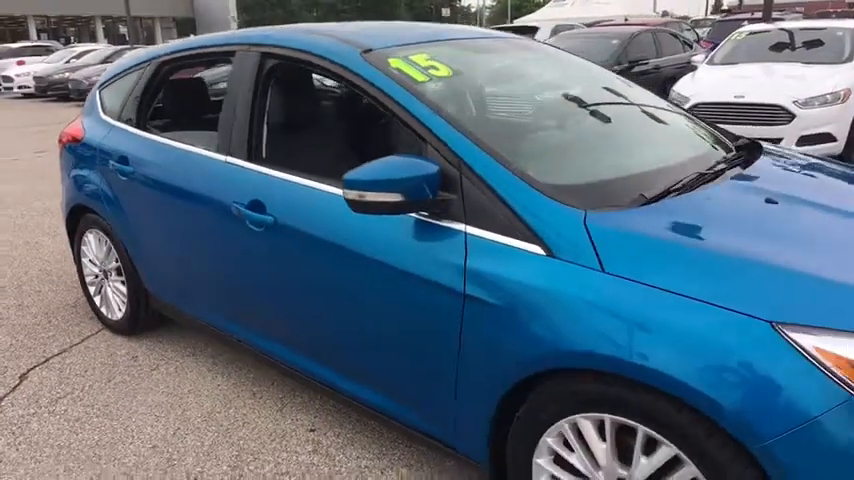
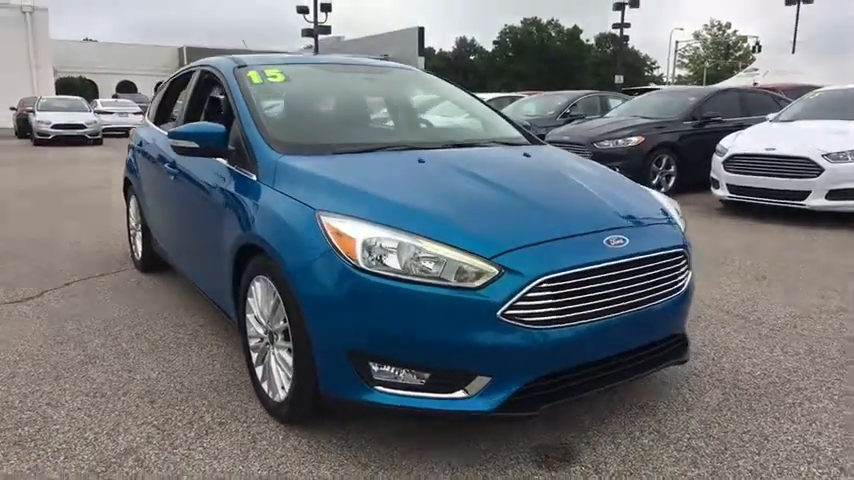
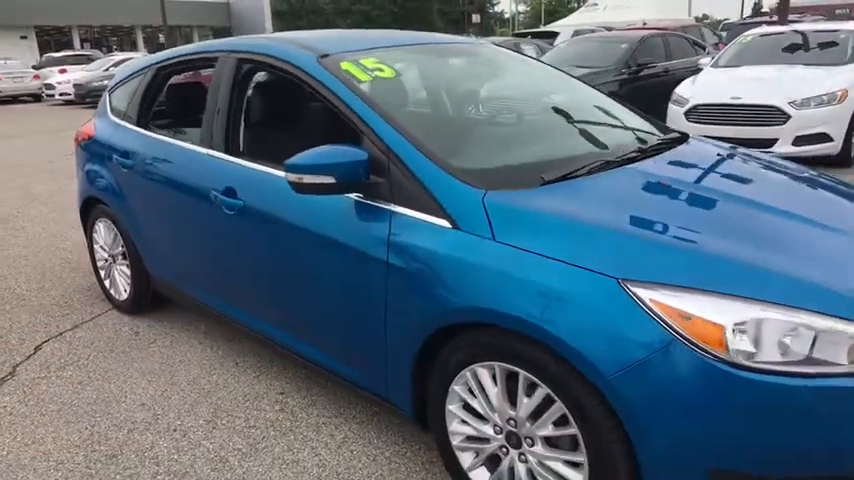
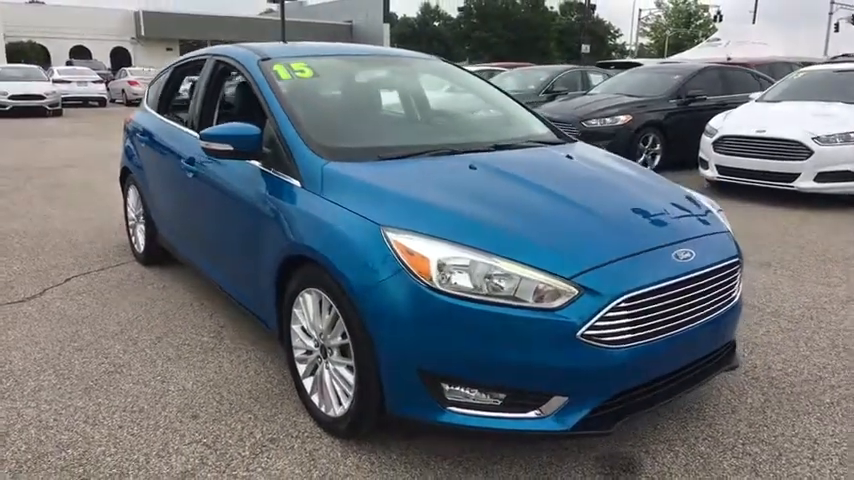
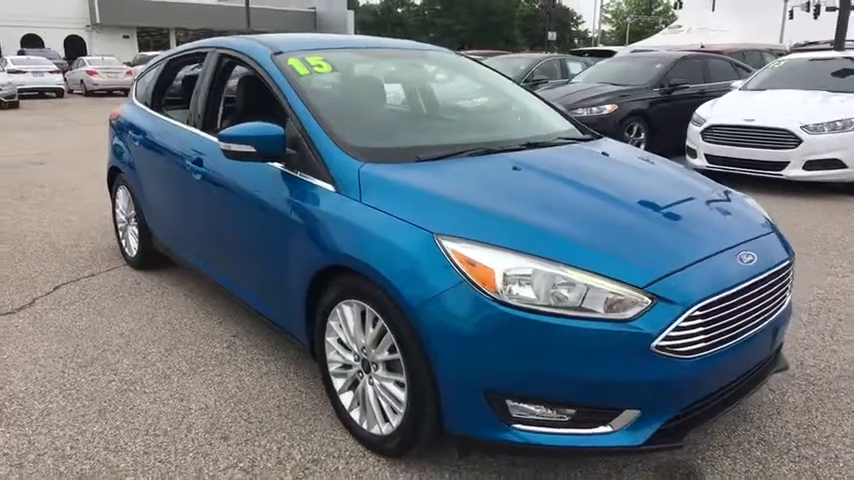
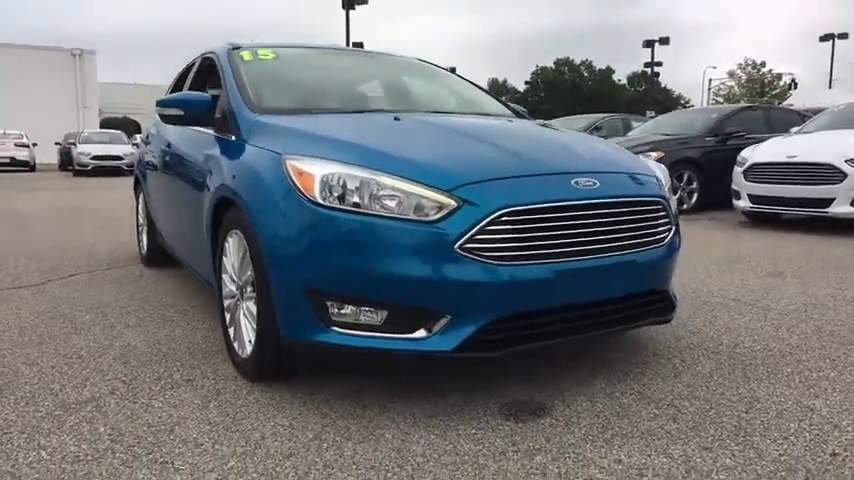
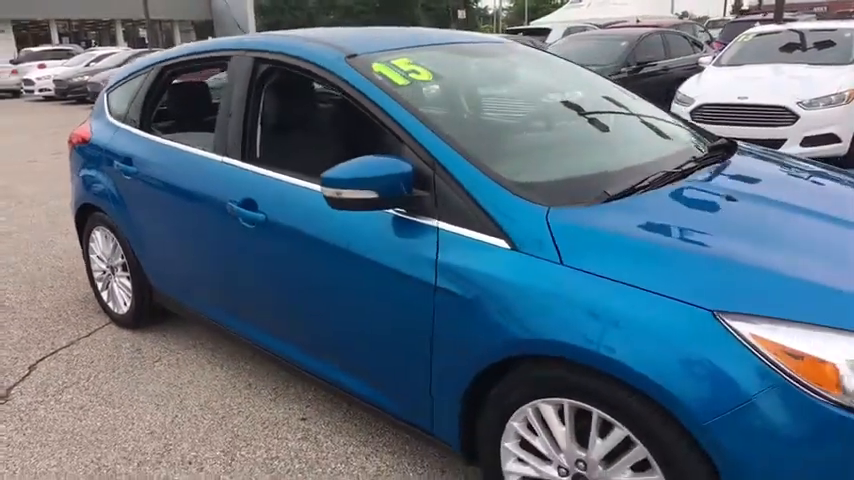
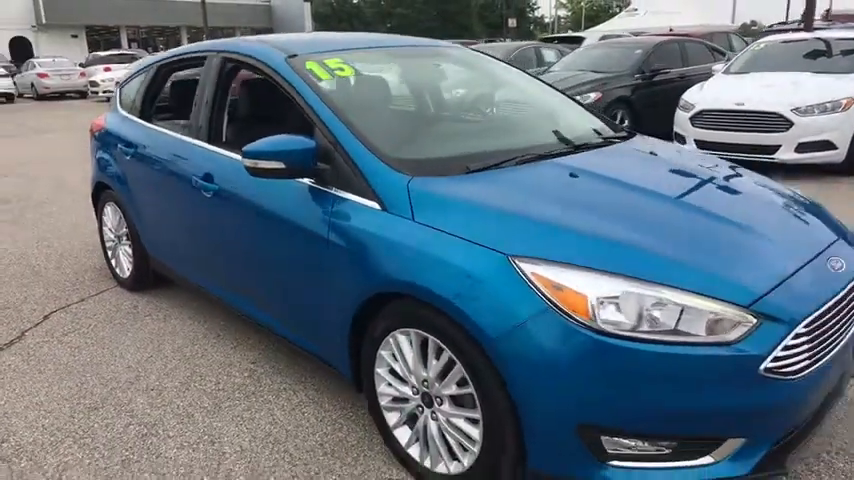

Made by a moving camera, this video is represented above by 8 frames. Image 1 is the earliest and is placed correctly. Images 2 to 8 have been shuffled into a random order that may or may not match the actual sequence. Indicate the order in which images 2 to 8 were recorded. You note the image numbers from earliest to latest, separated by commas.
7, 3, 8, 5, 4, 2, 6
